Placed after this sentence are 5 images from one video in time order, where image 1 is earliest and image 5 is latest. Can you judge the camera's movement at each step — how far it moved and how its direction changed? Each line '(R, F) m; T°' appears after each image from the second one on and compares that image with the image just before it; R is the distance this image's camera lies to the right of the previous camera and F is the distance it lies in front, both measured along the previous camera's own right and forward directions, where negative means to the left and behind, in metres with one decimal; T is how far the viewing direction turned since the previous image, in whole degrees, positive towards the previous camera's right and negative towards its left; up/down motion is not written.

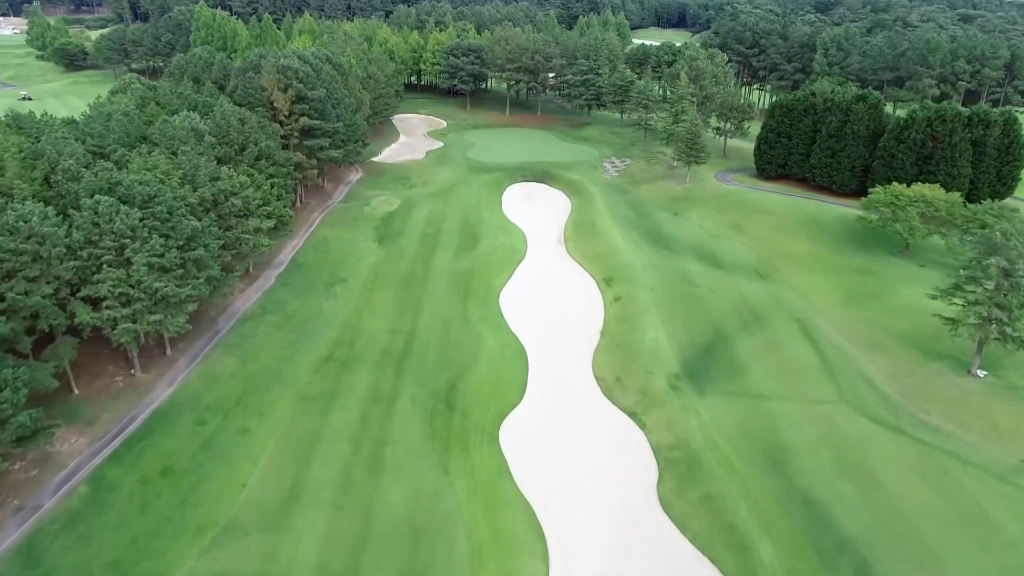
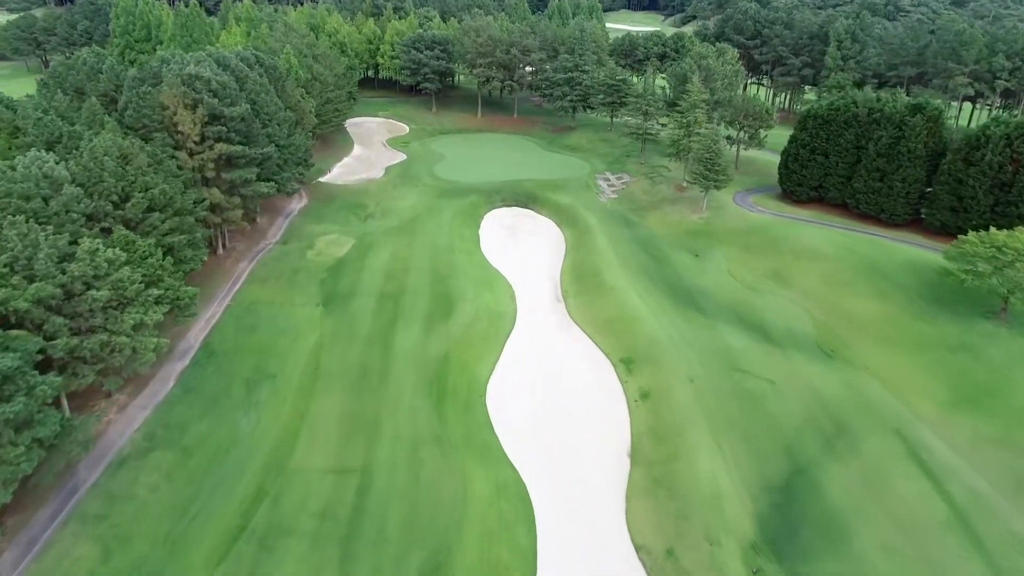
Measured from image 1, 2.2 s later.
(-1.0, +10.8) m; +3°
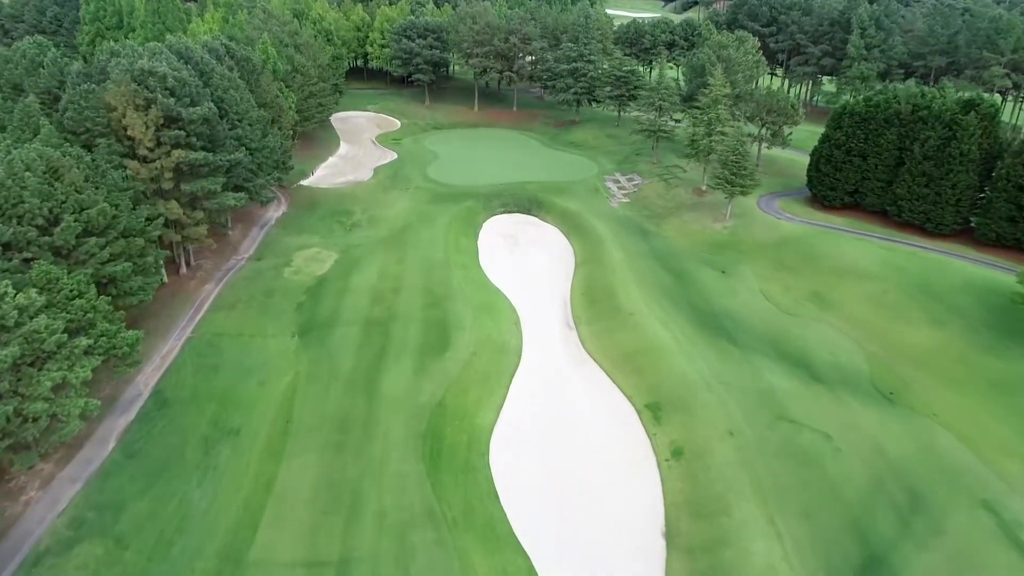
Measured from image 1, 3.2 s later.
(-0.4, +4.9) m; 0°
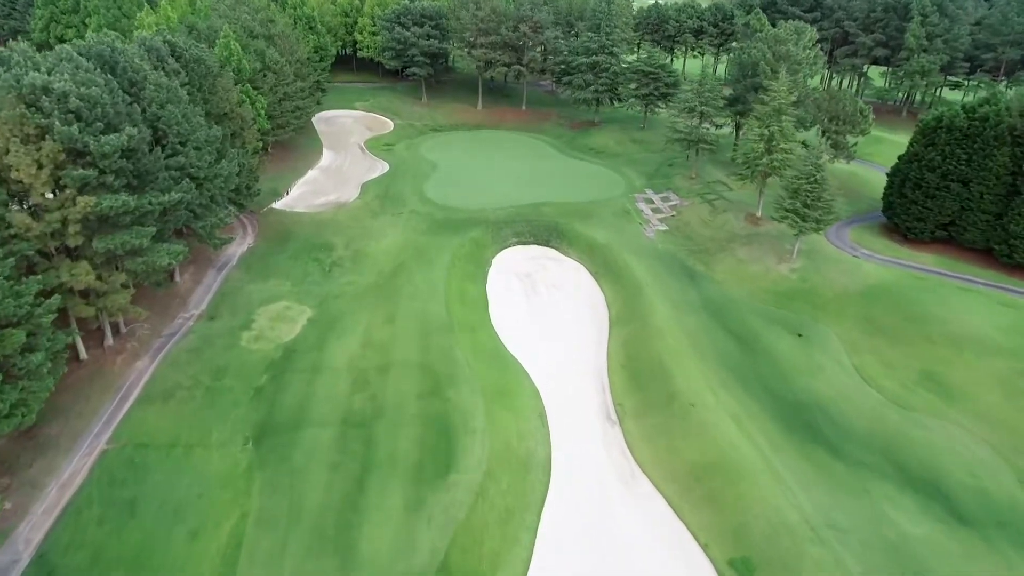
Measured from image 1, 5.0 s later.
(-1.0, +8.2) m; 0°
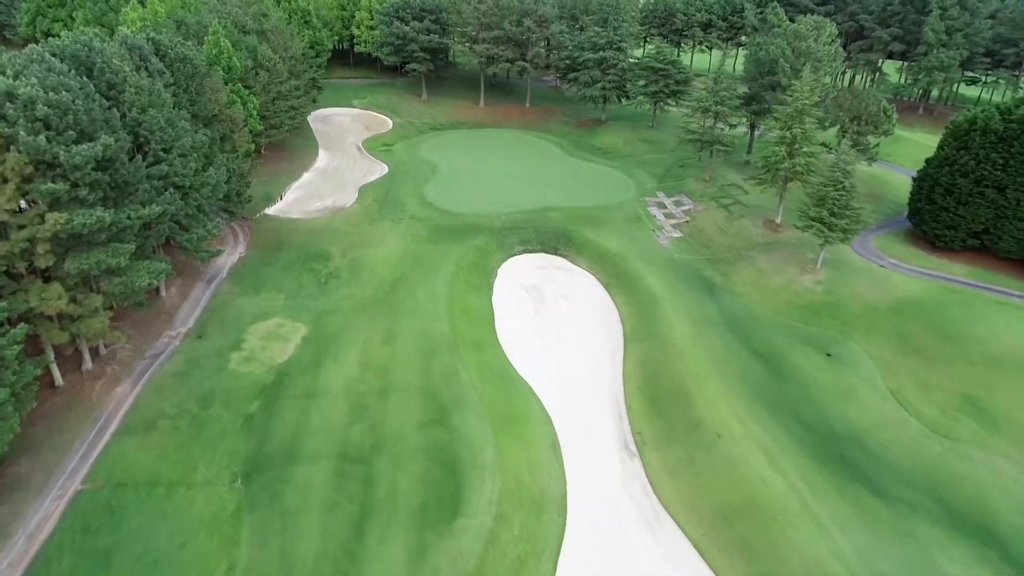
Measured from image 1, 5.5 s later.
(-0.4, +2.0) m; 0°
